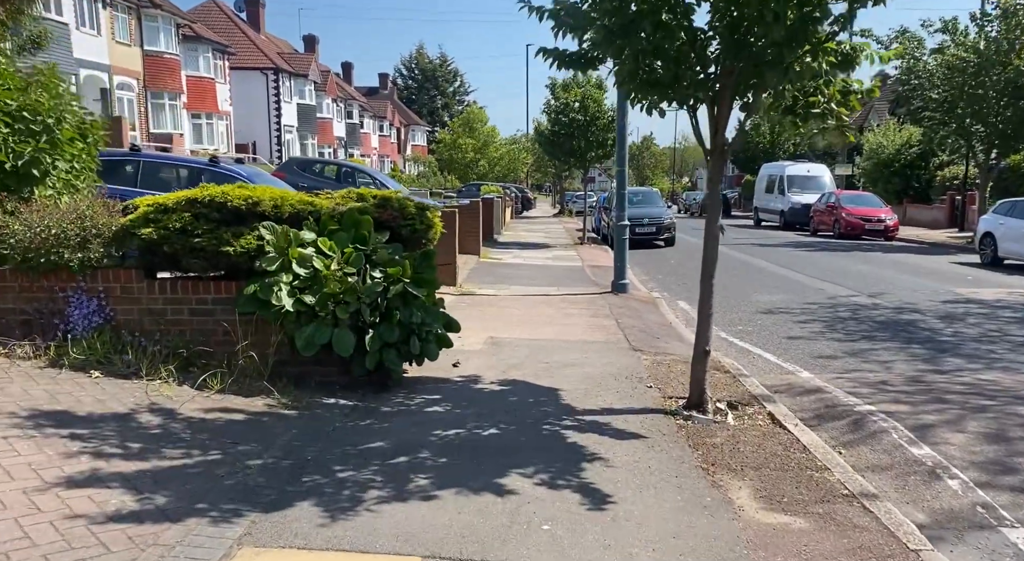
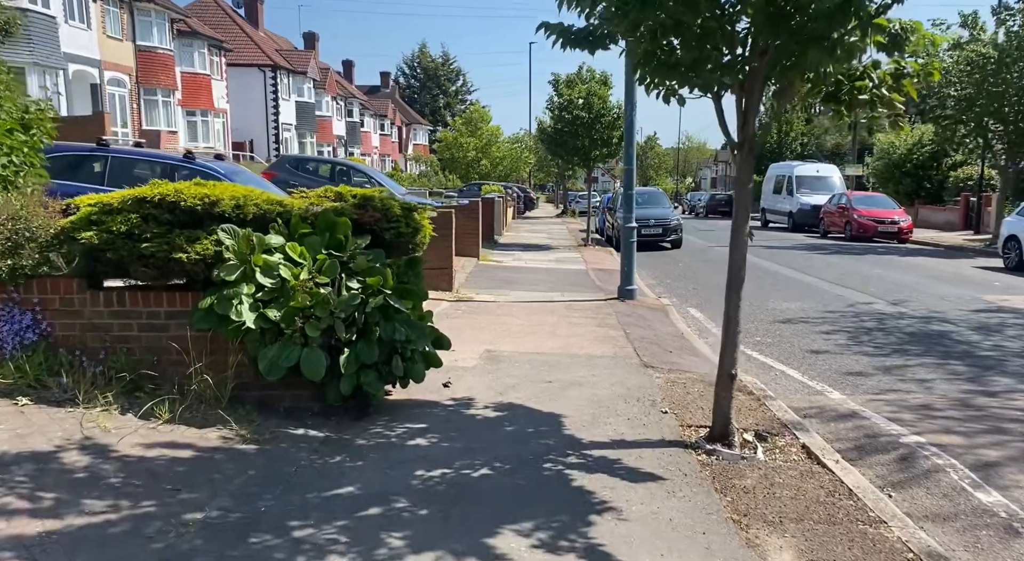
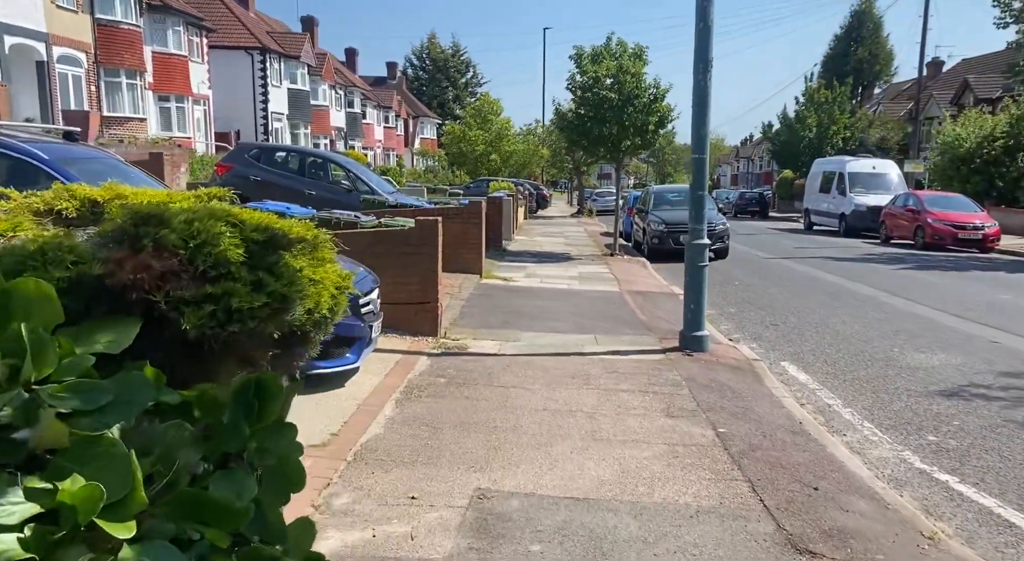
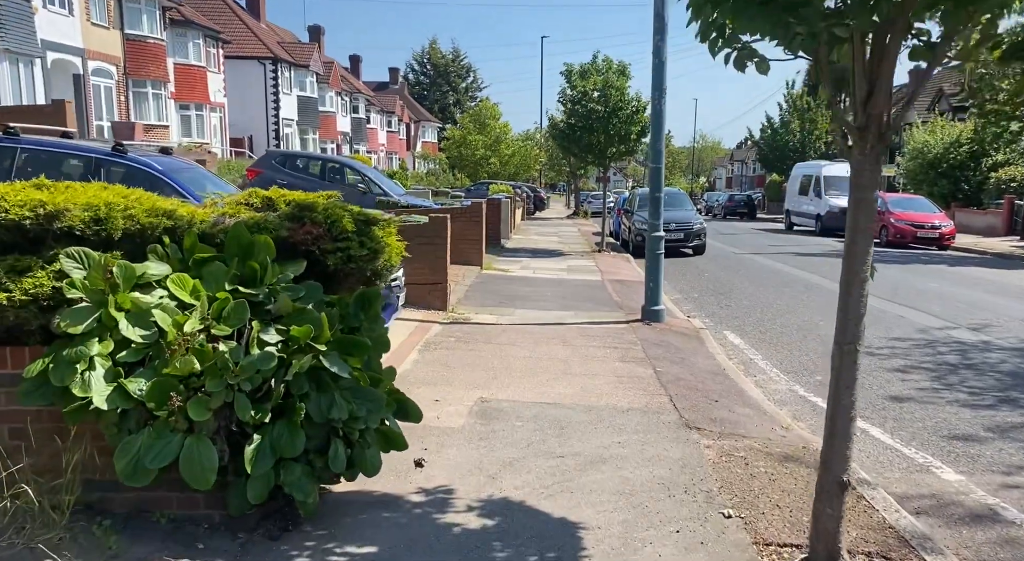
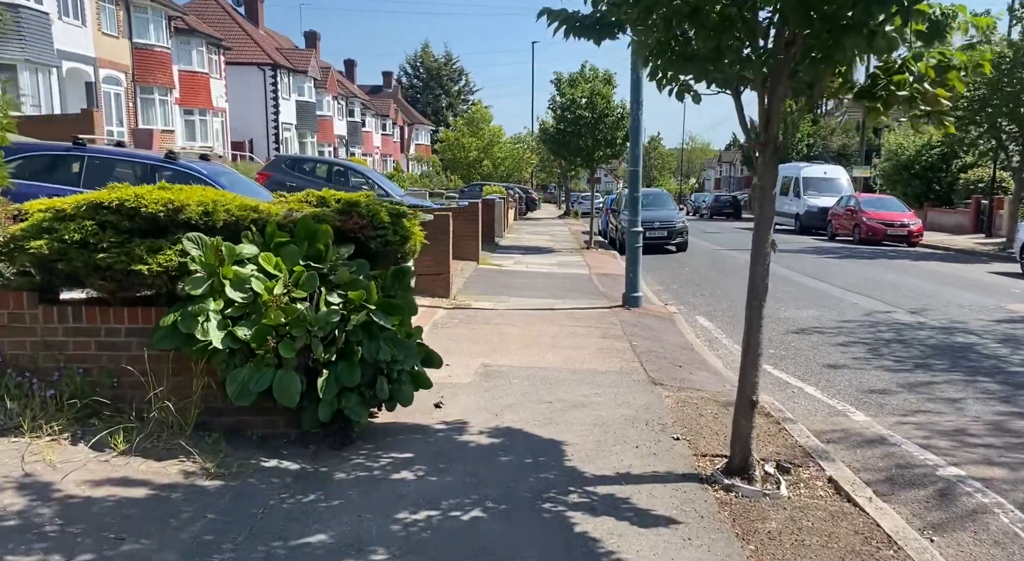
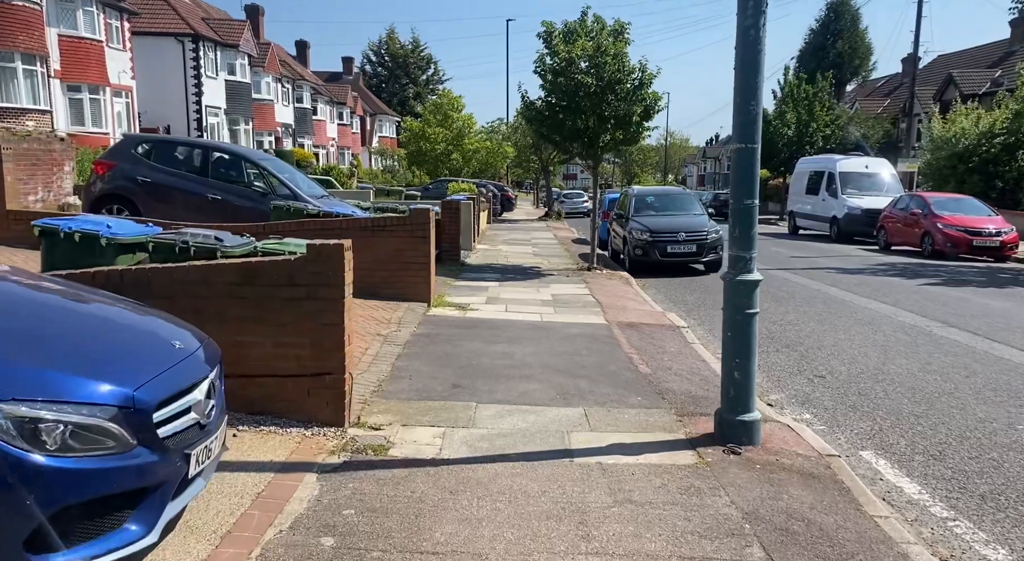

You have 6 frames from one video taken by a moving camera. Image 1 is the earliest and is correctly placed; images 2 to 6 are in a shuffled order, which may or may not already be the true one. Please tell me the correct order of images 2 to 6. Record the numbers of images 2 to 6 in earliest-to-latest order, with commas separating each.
2, 5, 4, 3, 6
